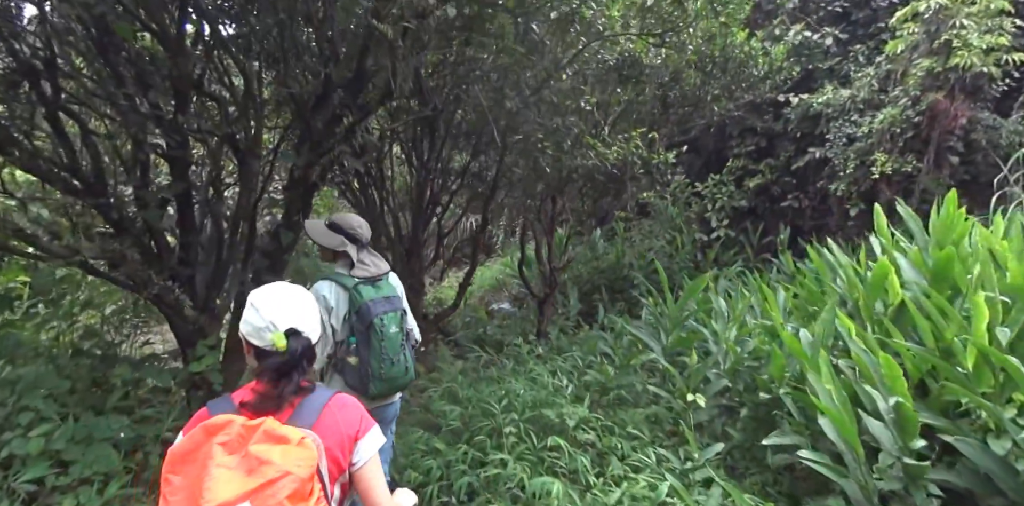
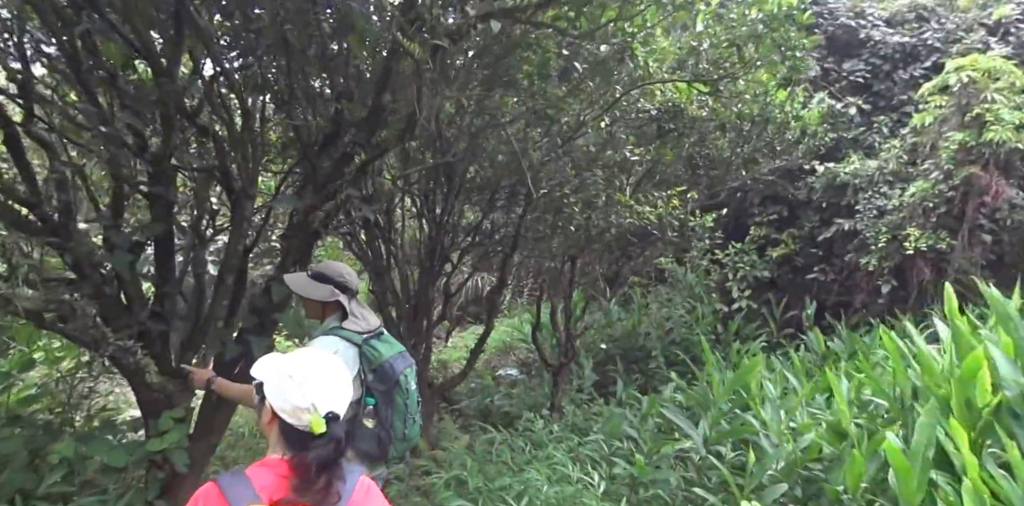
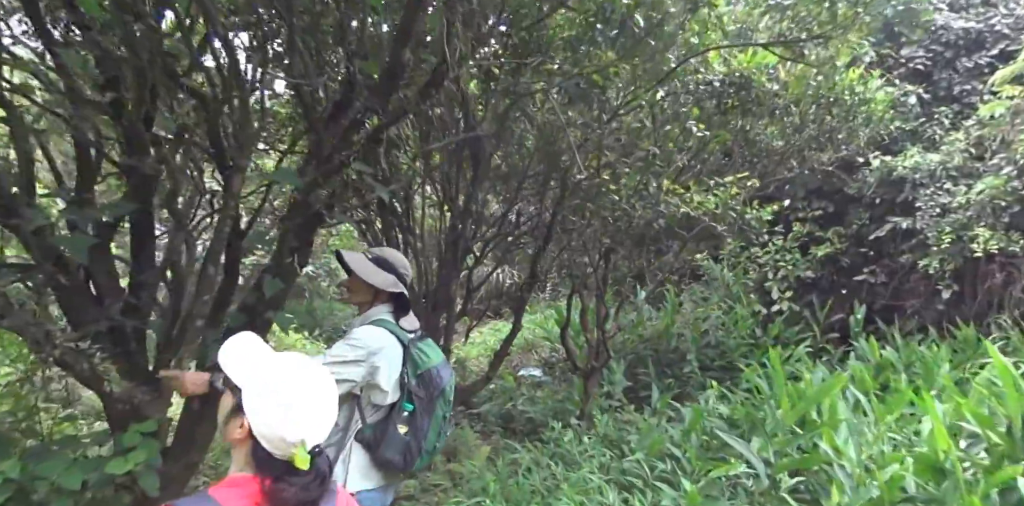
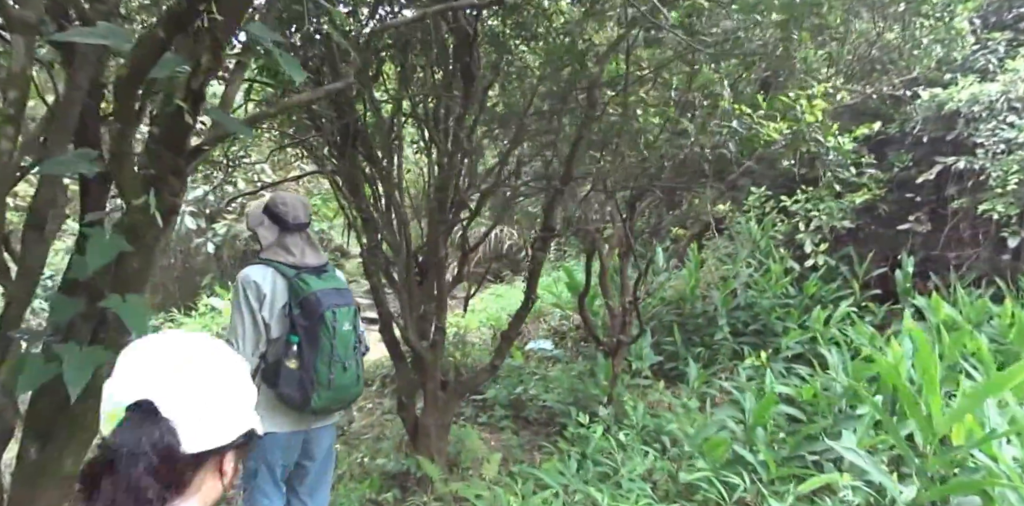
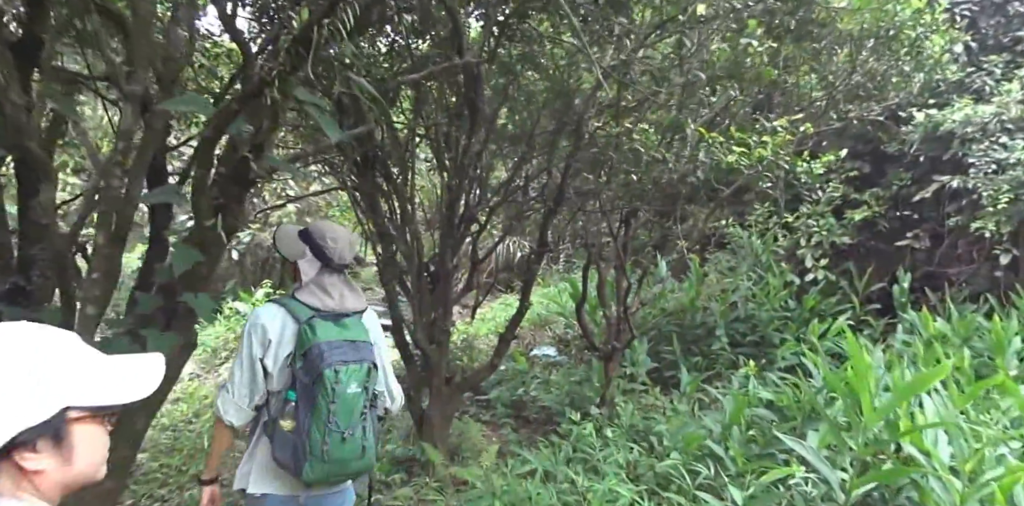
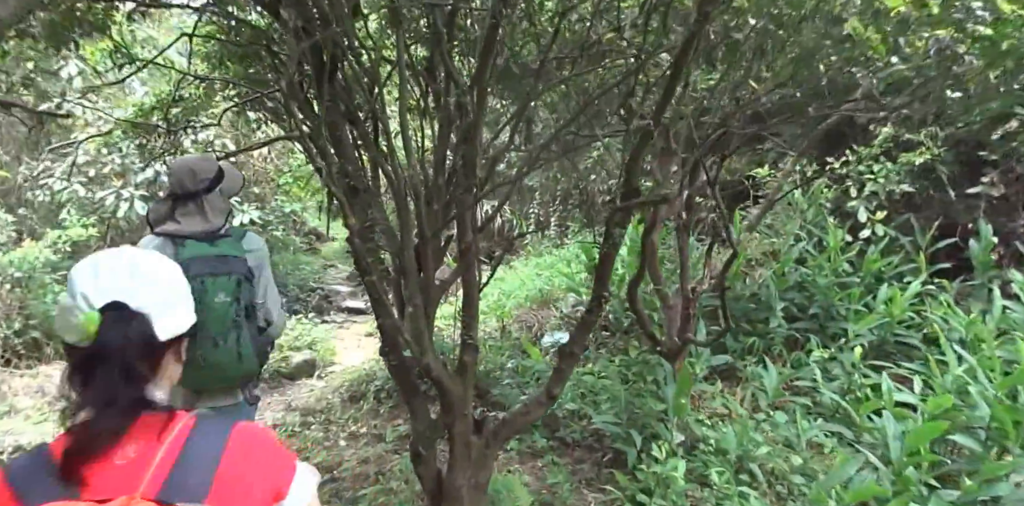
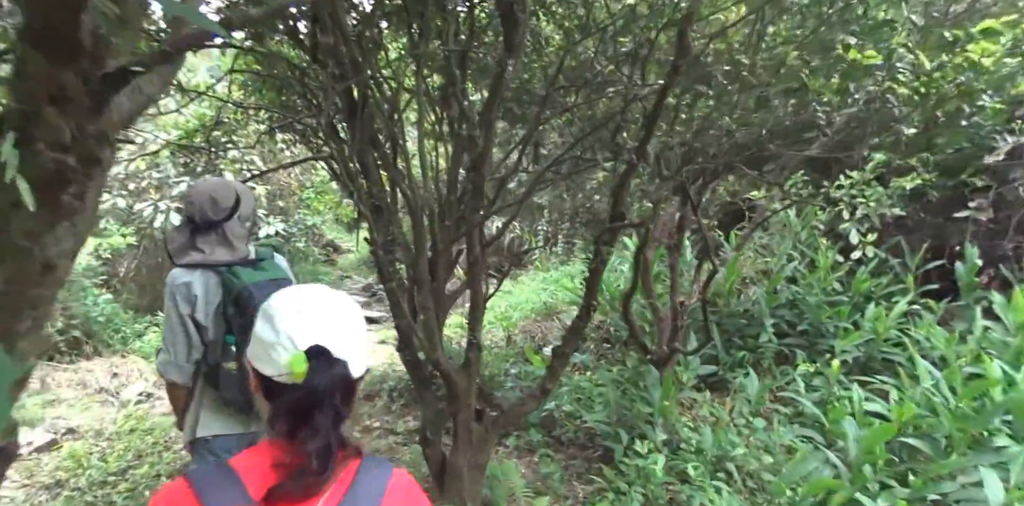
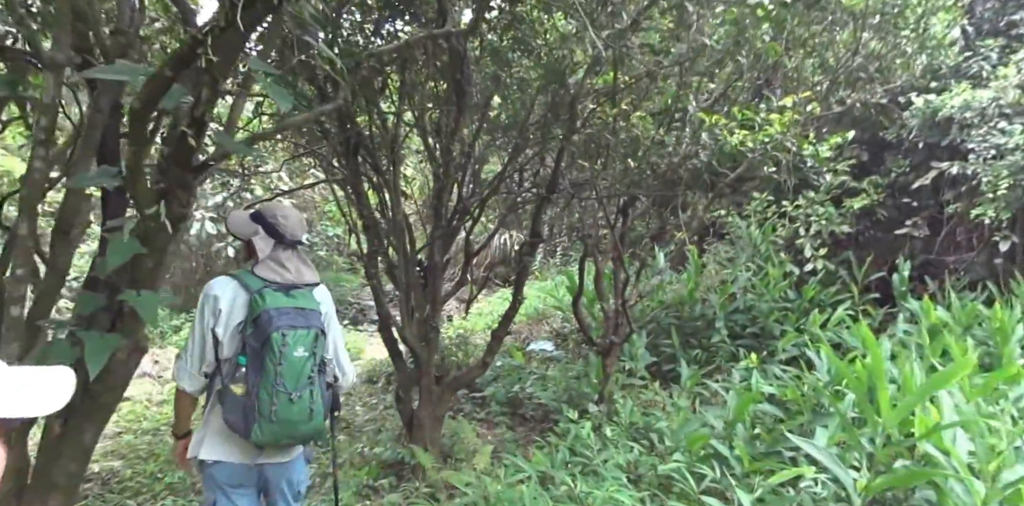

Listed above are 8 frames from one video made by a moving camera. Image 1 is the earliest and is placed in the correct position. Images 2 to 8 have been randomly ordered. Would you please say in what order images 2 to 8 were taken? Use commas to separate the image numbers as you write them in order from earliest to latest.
2, 3, 5, 8, 4, 7, 6
